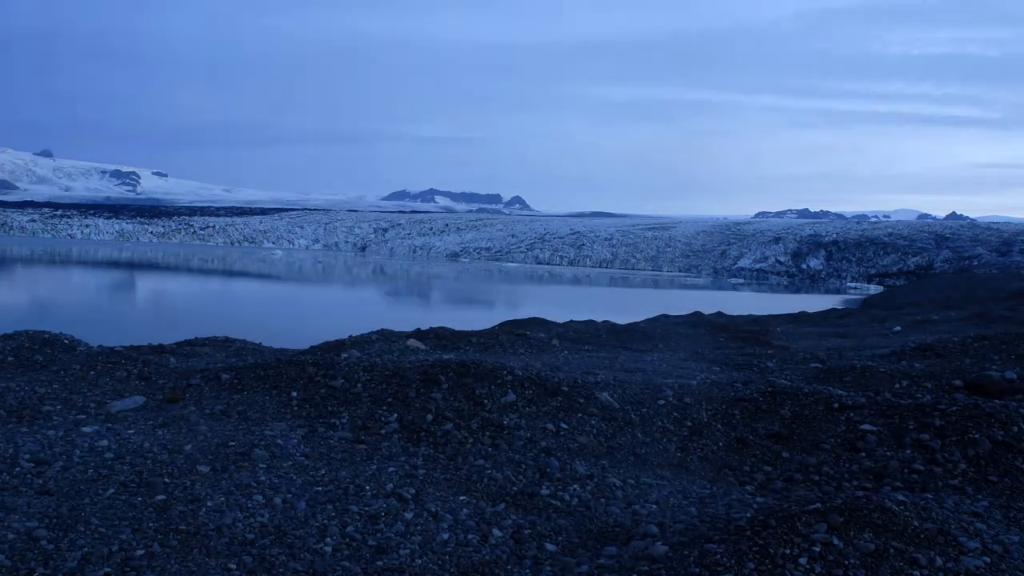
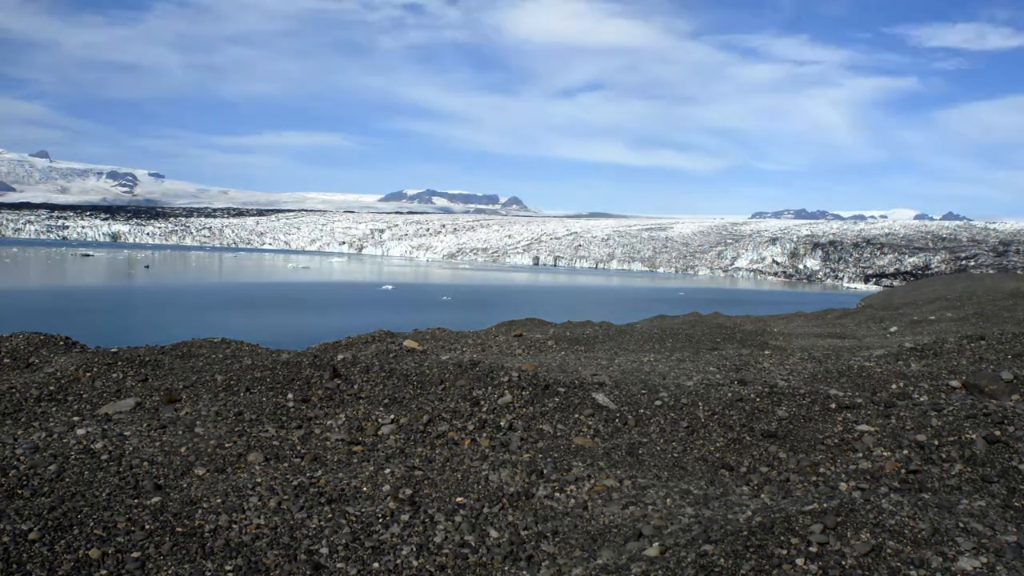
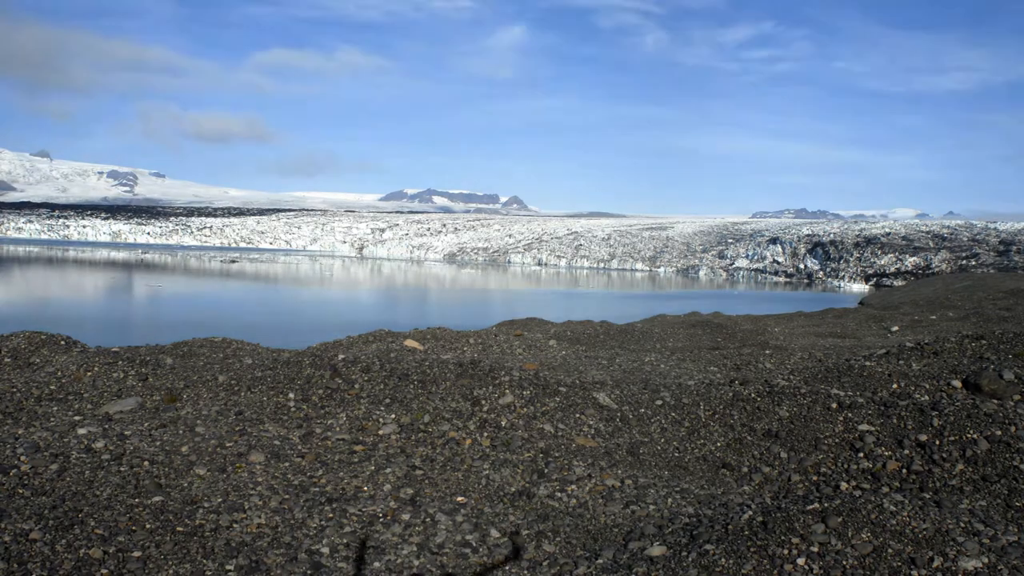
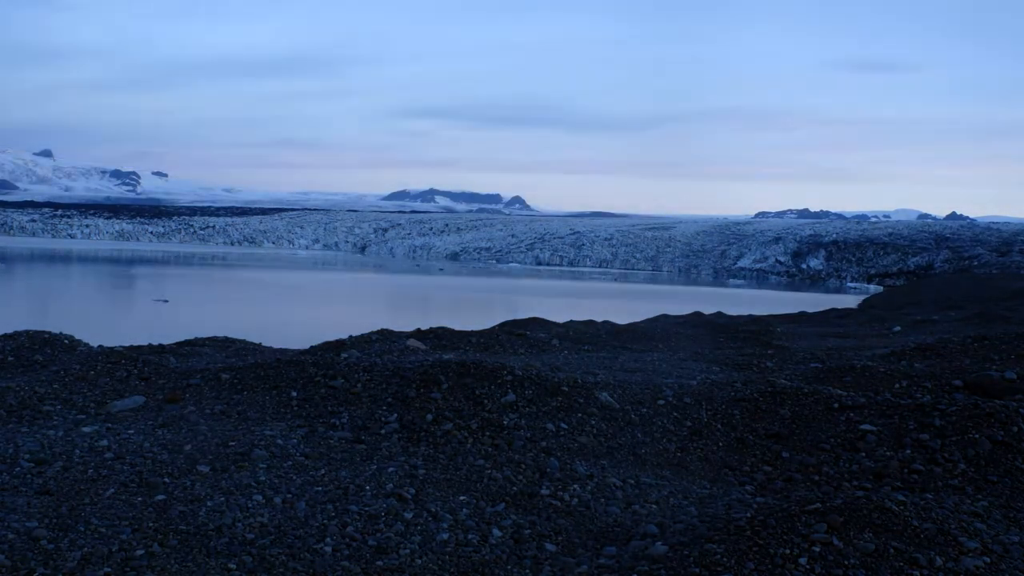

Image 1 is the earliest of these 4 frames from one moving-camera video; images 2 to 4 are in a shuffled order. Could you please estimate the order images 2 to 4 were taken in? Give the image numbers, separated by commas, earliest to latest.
4, 3, 2
